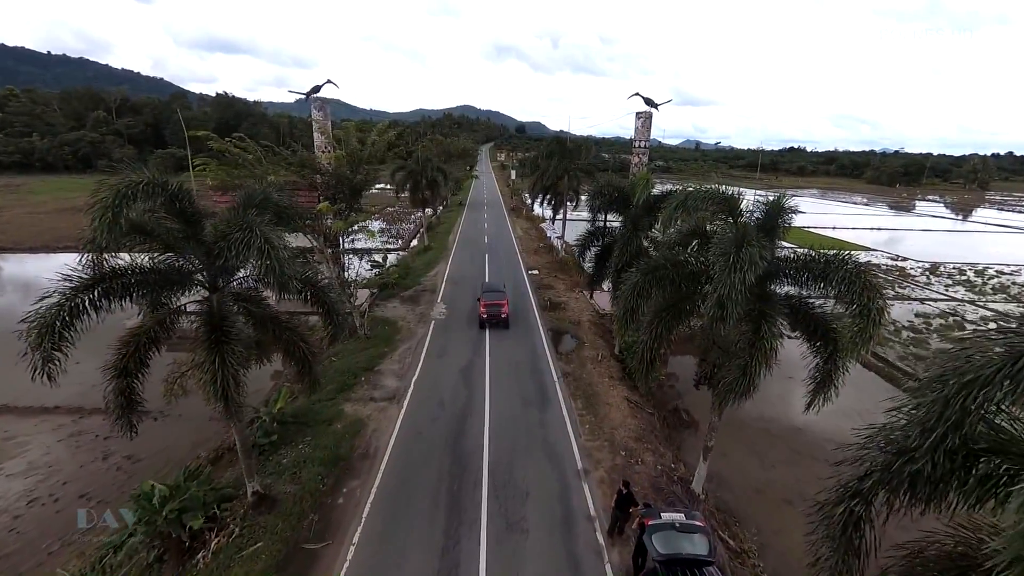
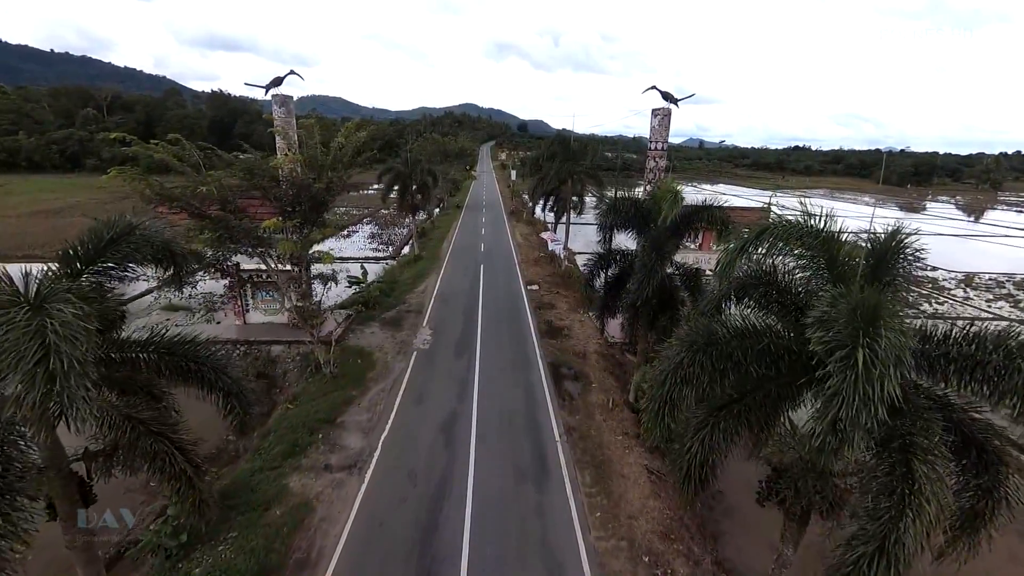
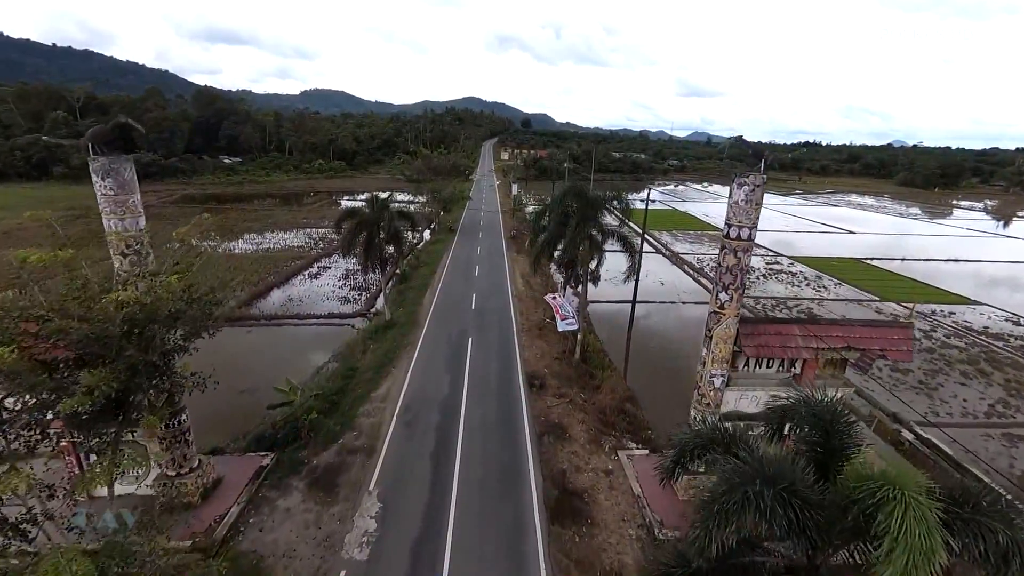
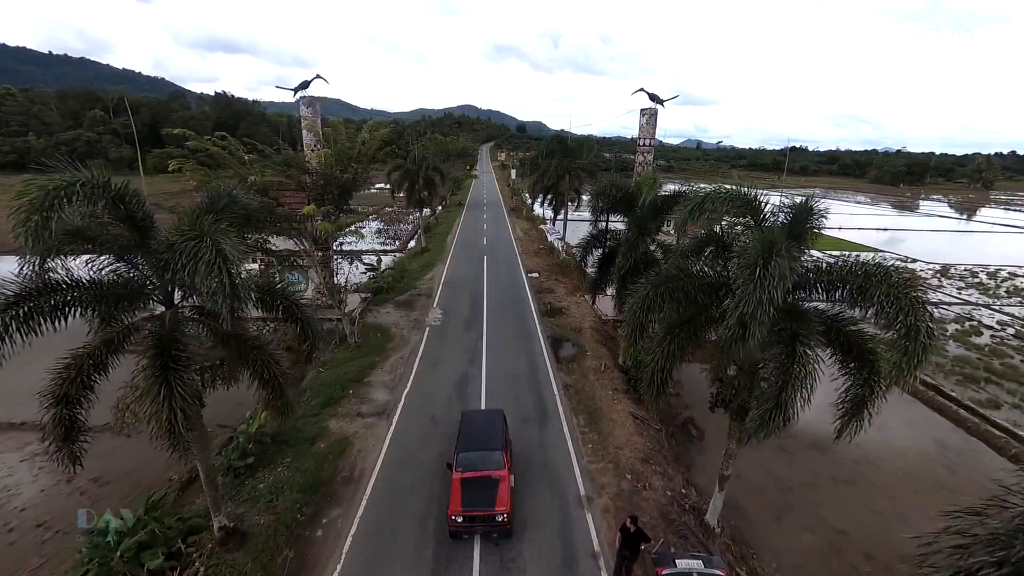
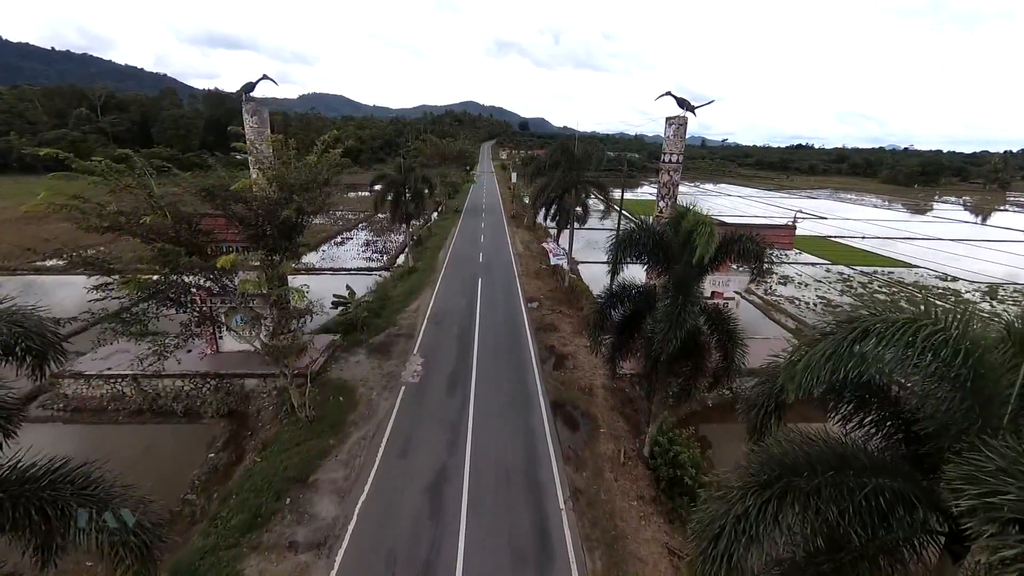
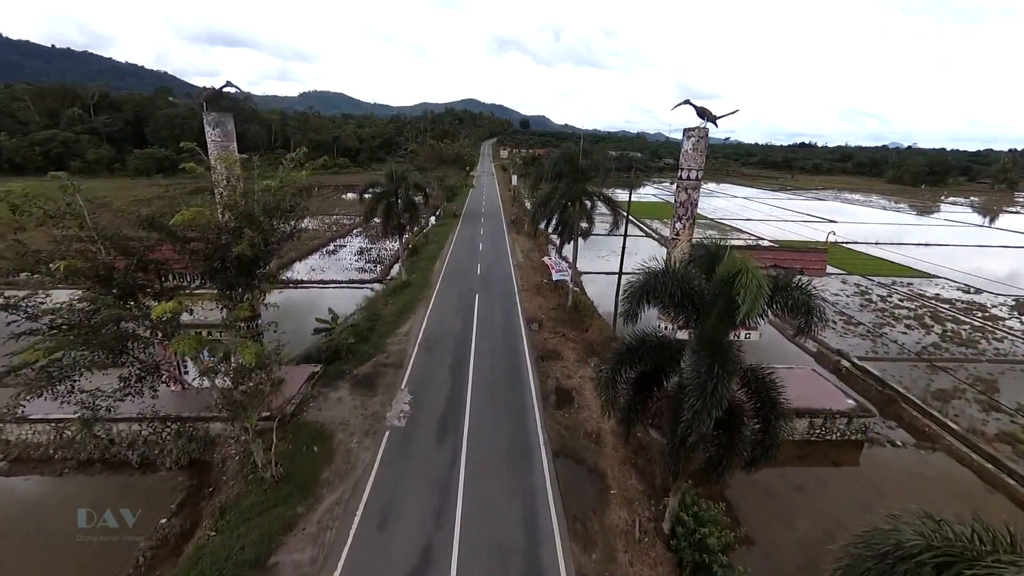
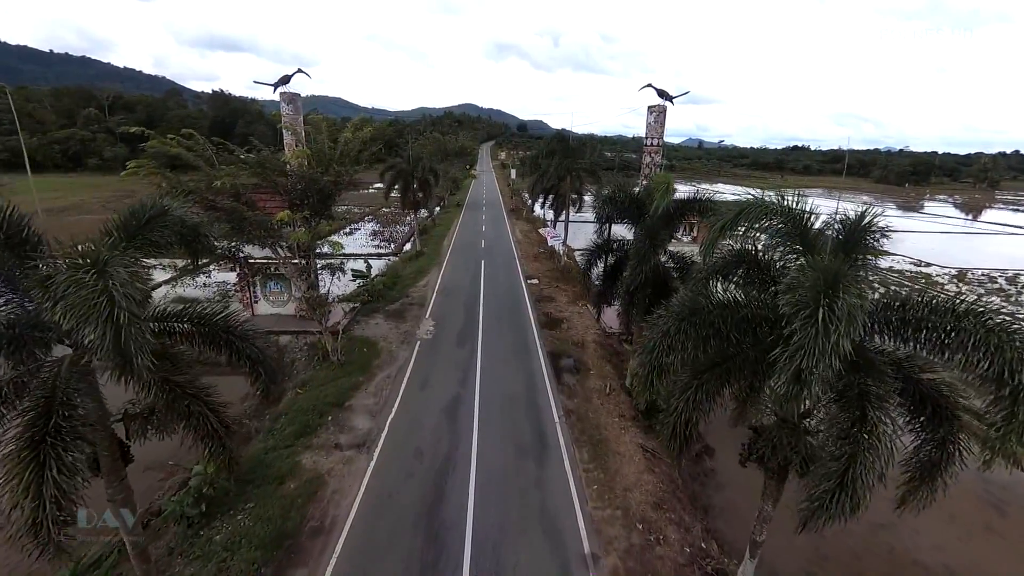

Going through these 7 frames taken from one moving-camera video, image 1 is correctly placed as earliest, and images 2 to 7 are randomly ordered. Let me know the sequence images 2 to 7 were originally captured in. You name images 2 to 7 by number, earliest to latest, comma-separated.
4, 7, 2, 5, 6, 3
